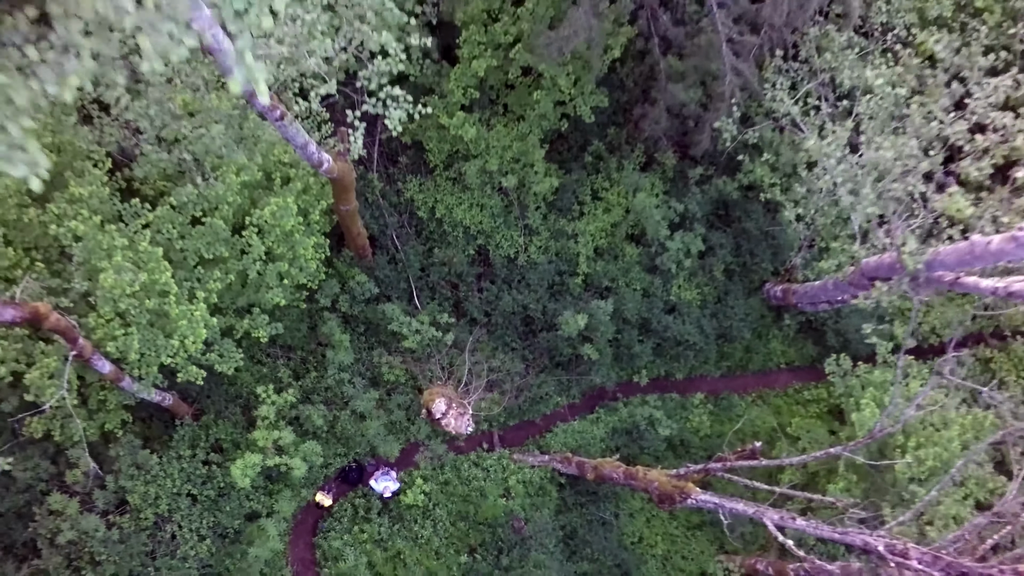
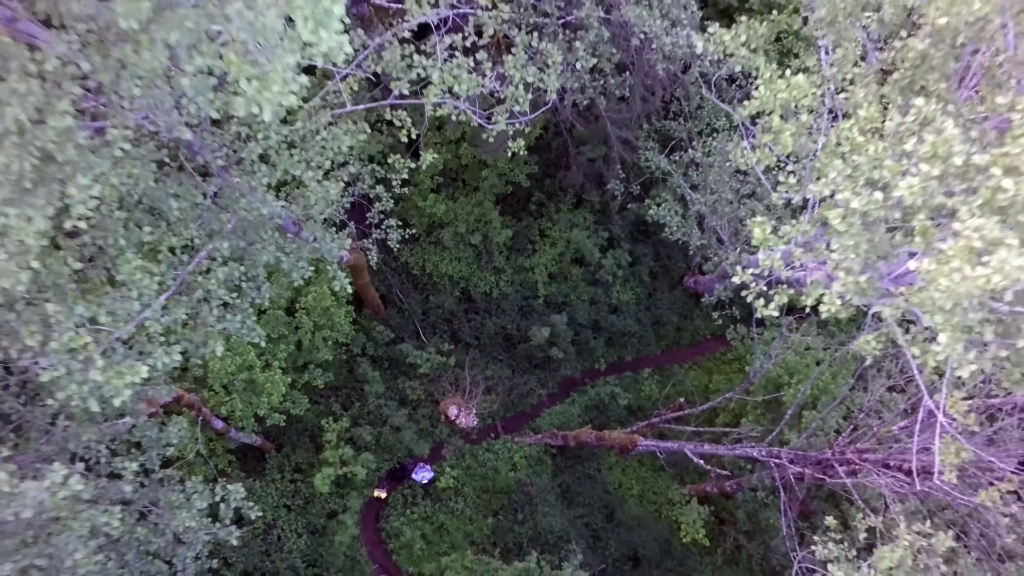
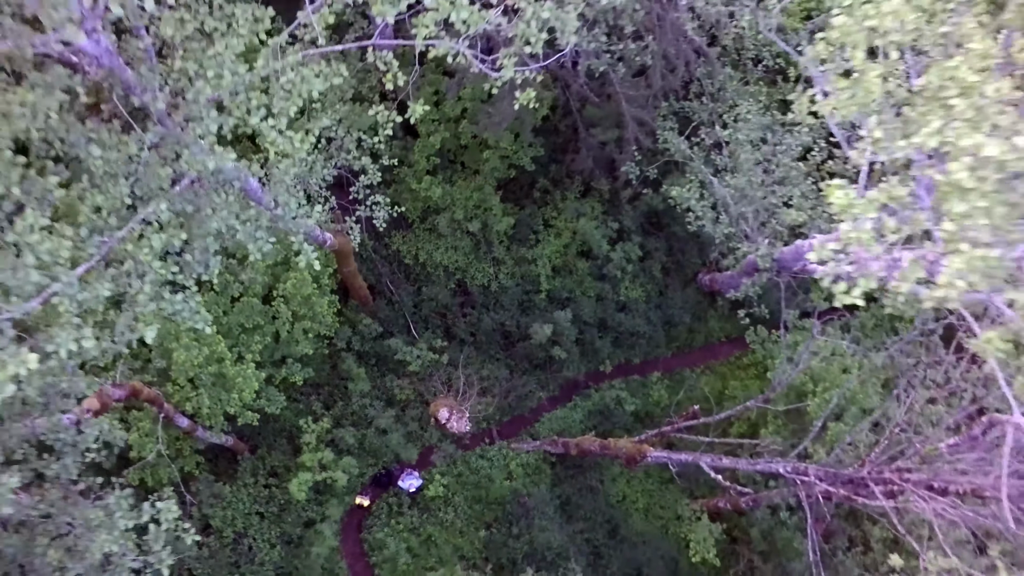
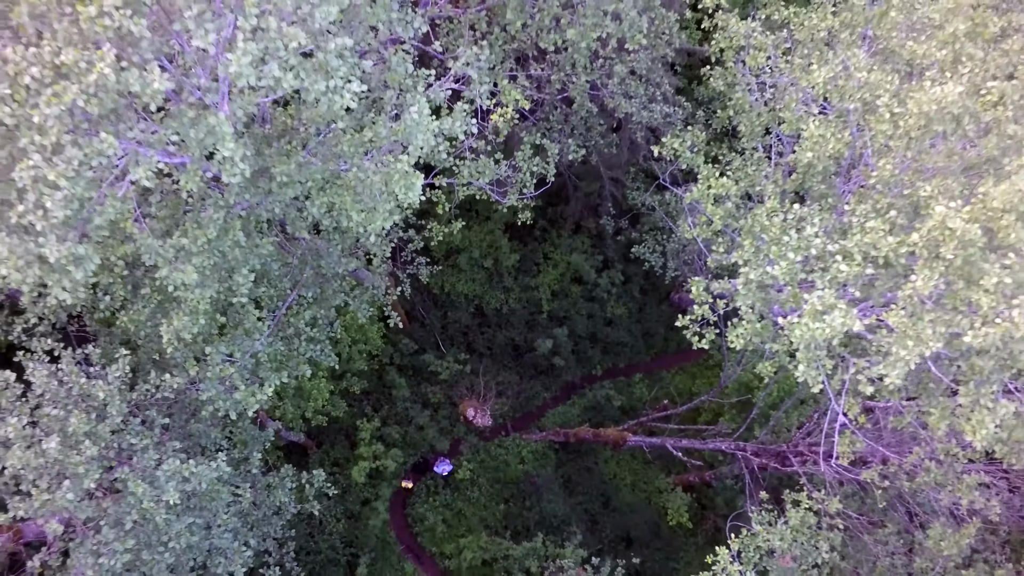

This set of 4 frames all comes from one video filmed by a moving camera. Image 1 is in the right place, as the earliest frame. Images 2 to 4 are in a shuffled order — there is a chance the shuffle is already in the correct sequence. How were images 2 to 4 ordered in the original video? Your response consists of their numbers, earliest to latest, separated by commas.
3, 2, 4
